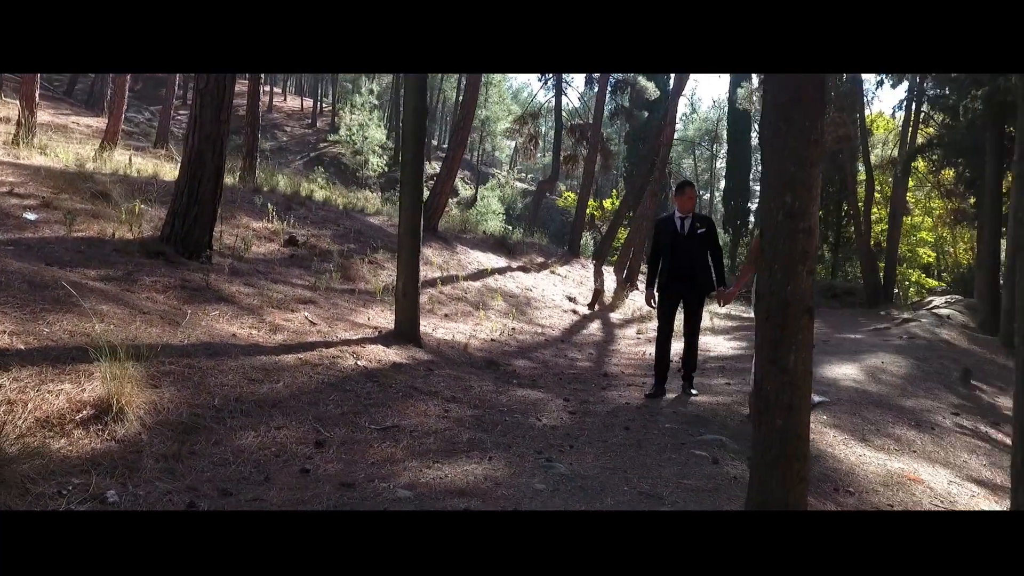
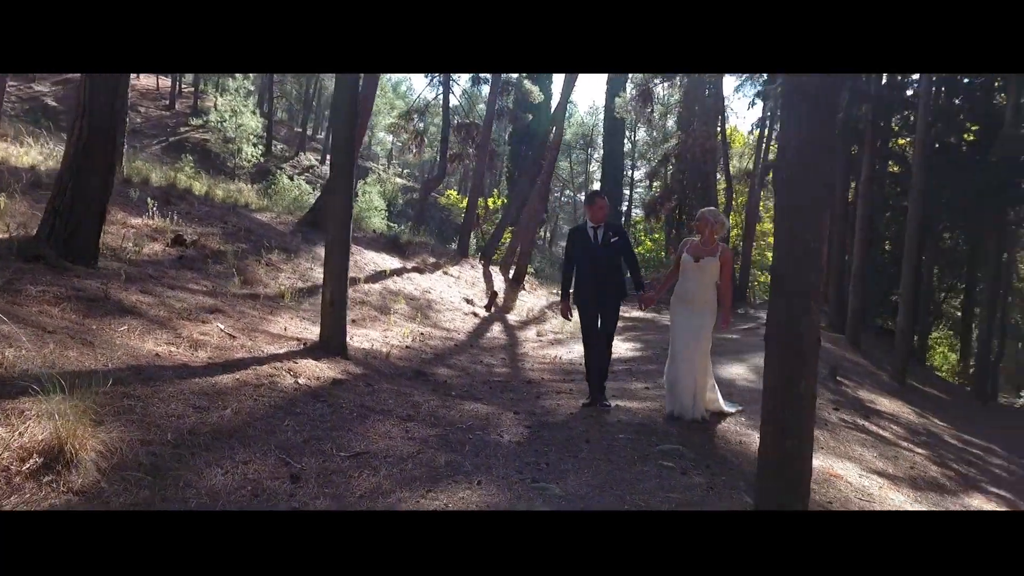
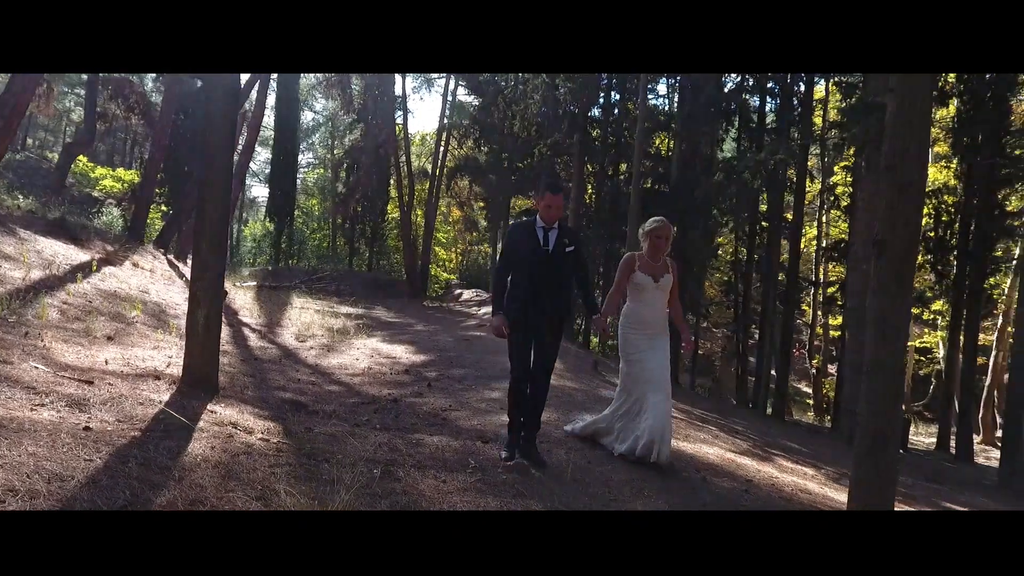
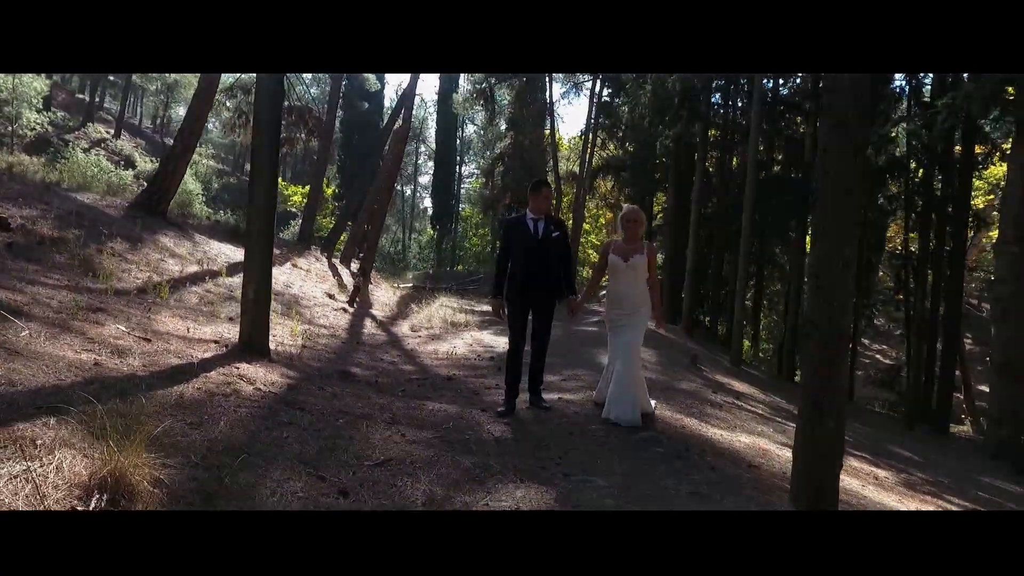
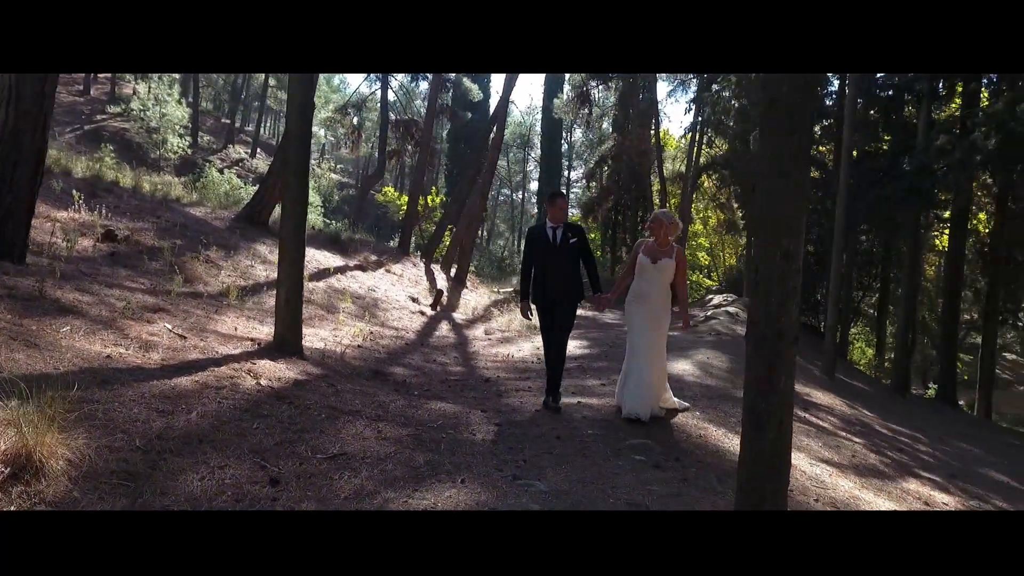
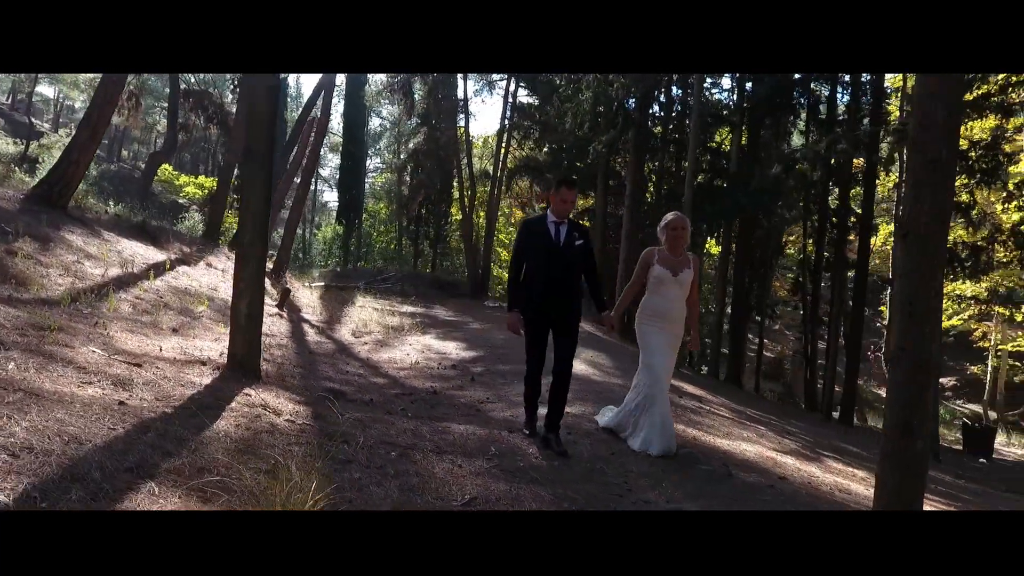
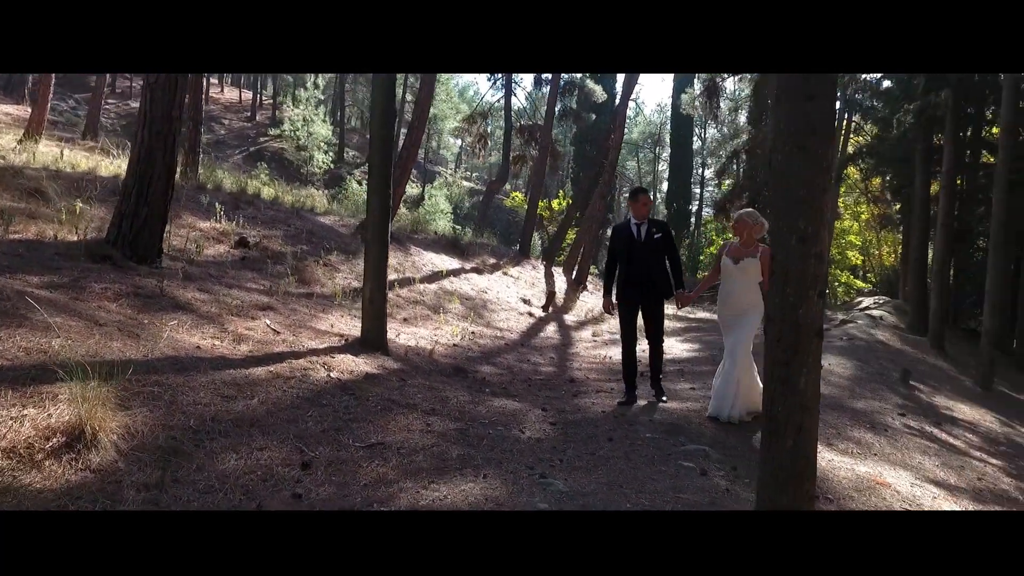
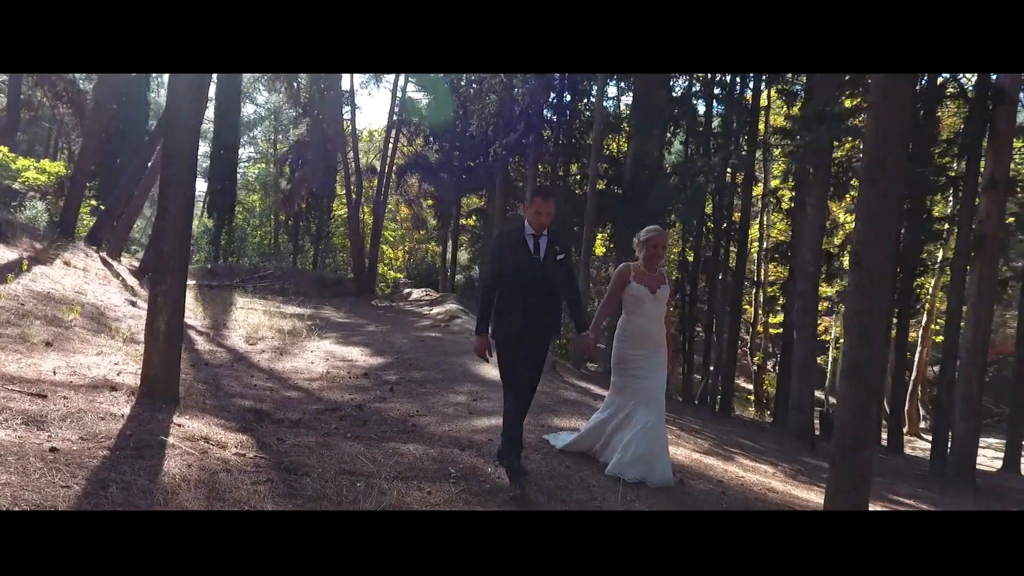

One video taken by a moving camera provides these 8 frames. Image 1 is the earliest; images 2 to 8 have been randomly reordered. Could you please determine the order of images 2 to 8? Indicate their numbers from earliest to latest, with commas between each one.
7, 2, 5, 4, 6, 3, 8
